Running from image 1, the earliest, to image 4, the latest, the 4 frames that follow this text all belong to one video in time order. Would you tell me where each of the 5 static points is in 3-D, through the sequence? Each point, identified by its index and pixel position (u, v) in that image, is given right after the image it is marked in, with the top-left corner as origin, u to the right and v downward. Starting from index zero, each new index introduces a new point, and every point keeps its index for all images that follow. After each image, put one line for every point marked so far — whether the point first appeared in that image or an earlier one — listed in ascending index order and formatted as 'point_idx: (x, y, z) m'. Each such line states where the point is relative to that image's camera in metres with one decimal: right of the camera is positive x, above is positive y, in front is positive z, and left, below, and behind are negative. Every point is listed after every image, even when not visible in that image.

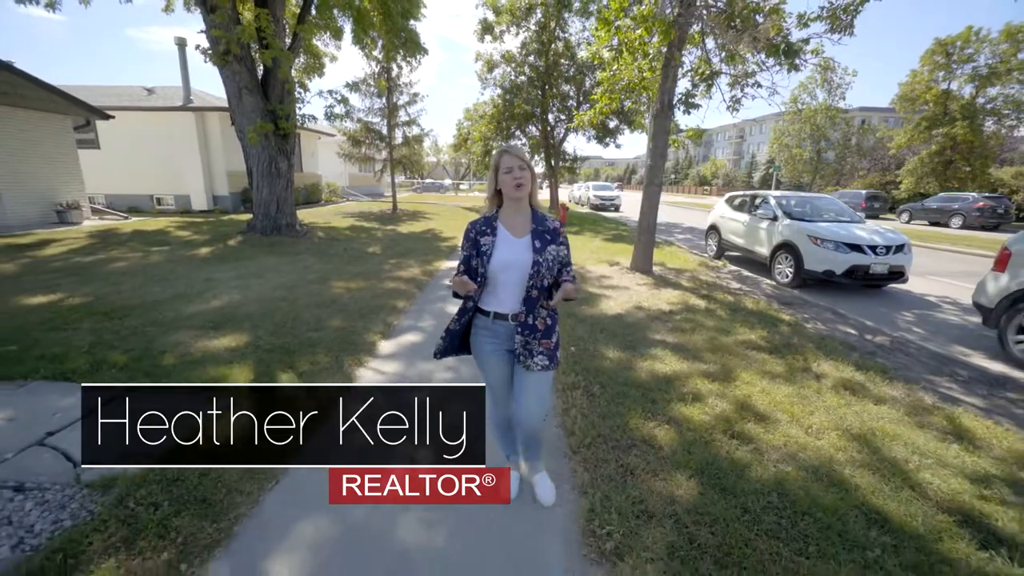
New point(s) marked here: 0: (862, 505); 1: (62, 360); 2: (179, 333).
0: (+1.9, -1.1, +2.3) m
1: (-3.5, -0.5, +3.4) m
2: (-3.1, -0.4, +4.1) m
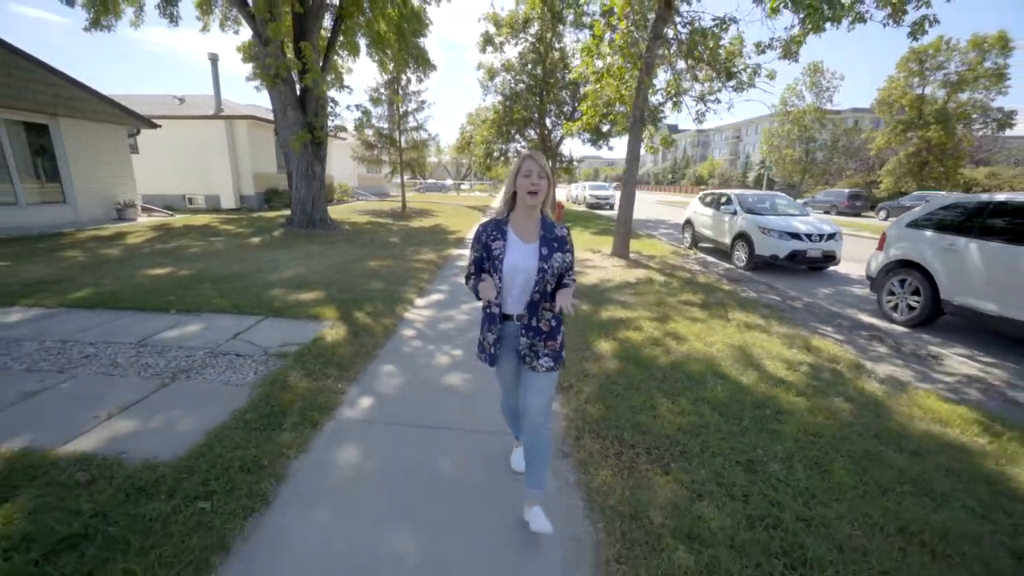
0: (+1.9, -0.7, +3.9) m
1: (-3.5, -0.2, +5.0) m
2: (-3.1, 0.0, +5.7) m
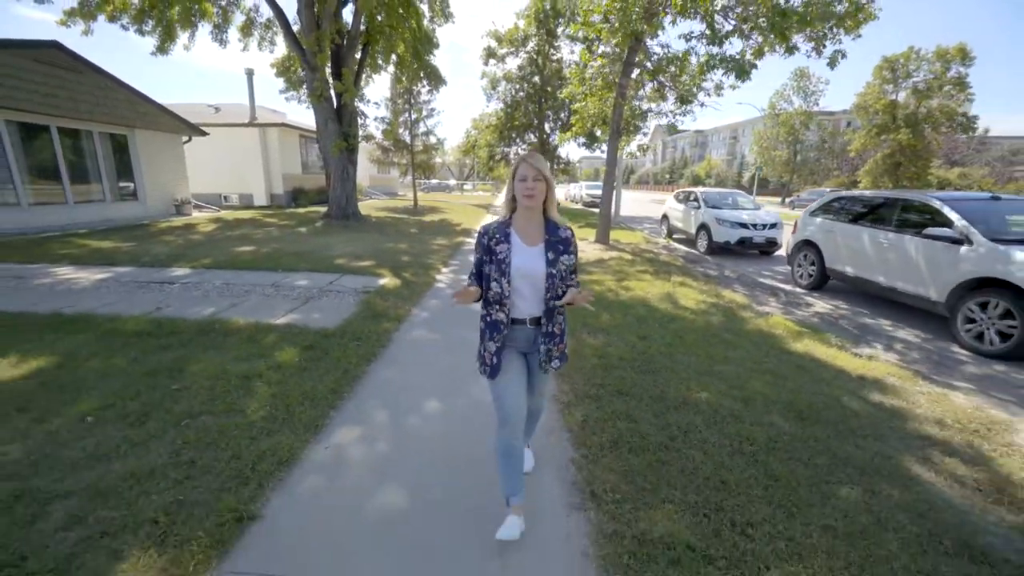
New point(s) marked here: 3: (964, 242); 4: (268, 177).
0: (+1.9, -0.2, +6.0) m
1: (-3.5, +0.4, +7.1) m
2: (-3.1, +0.5, +7.8) m
3: (+5.6, +0.6, +5.3) m
4: (-11.2, +5.1, +19.6) m
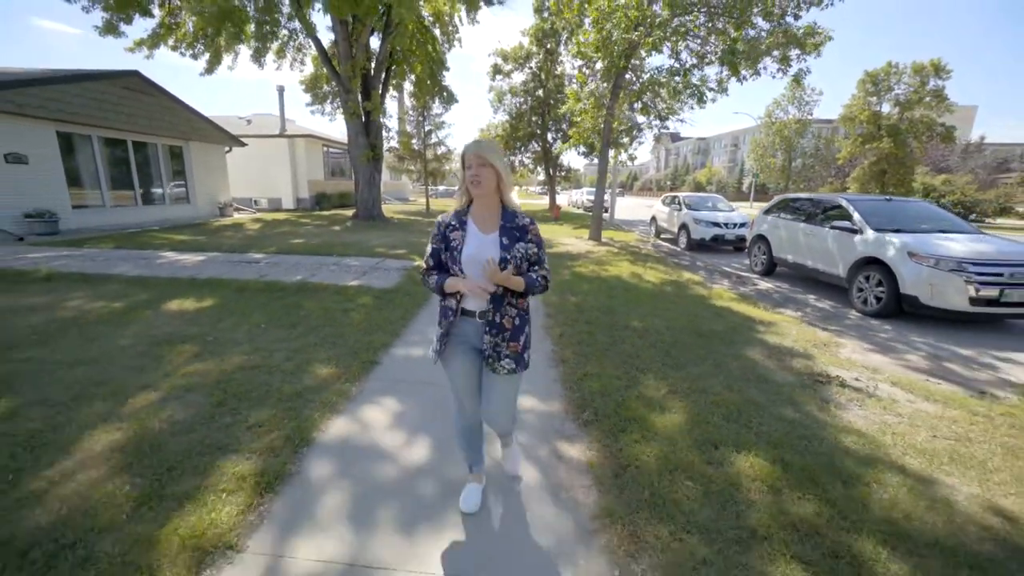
0: (+1.9, +0.2, +7.8) m
1: (-3.4, +0.7, +8.9) m
2: (-3.0, +0.9, +9.6) m
3: (+5.6, +0.9, +7.0) m
4: (-10.9, +5.3, +21.6) m
